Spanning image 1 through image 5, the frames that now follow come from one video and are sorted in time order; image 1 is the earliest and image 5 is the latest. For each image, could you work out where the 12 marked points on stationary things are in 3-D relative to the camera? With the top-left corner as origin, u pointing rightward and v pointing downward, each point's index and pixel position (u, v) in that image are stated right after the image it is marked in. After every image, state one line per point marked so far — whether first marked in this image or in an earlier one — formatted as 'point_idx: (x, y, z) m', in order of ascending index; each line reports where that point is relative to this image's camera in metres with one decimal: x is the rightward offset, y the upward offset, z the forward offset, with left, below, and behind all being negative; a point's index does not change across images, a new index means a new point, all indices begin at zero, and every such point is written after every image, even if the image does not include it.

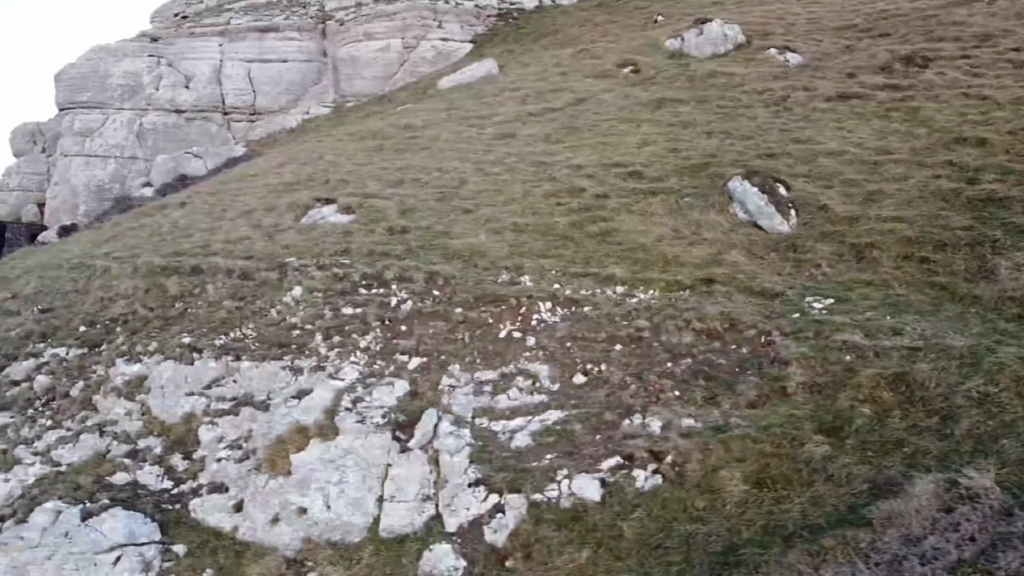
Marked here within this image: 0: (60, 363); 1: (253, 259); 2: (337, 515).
0: (-5.7, -0.9, +10.8) m
1: (-3.4, +0.4, +11.4) m
2: (-1.6, -2.0, +7.8) m
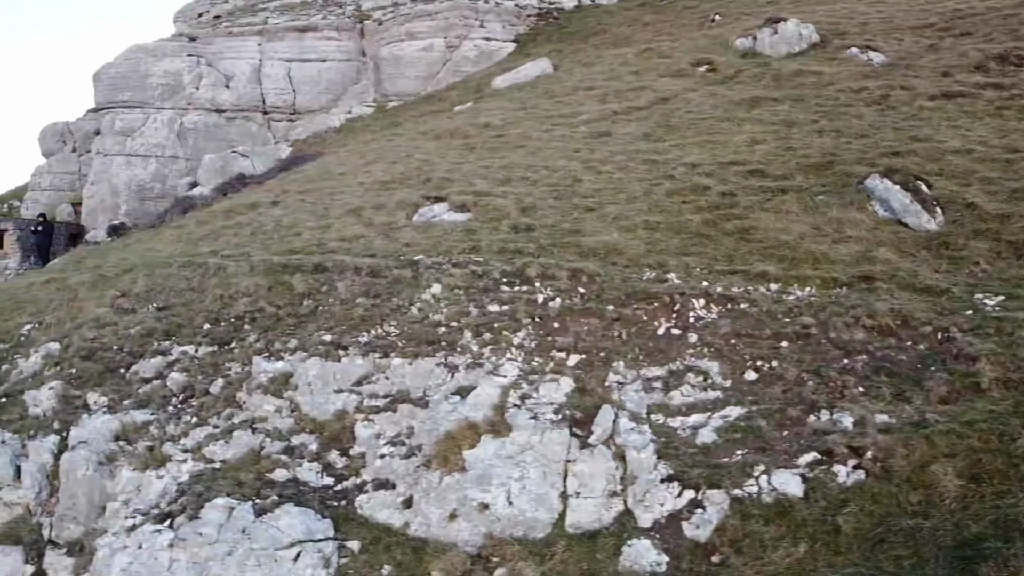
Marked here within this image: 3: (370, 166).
0: (-4.0, -0.9, +10.9) m
1: (-1.8, +0.4, +11.5) m
2: (+0.1, -2.0, +7.8) m
3: (-2.7, +2.3, +16.5) m
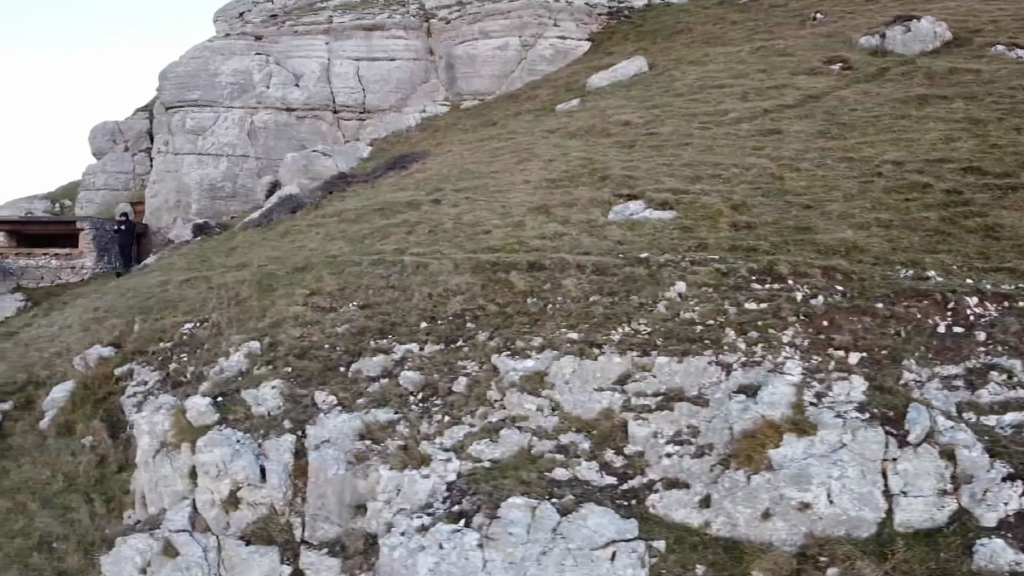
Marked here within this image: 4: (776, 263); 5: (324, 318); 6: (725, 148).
0: (-1.1, -0.9, +10.8) m
1: (+1.1, +0.4, +11.4) m
2: (+3.0, -2.0, +7.7) m
3: (+0.2, +2.4, +16.4) m
4: (+3.1, +0.3, +10.2) m
5: (-2.6, -0.4, +12.1) m
6: (+3.5, +2.3, +14.4) m
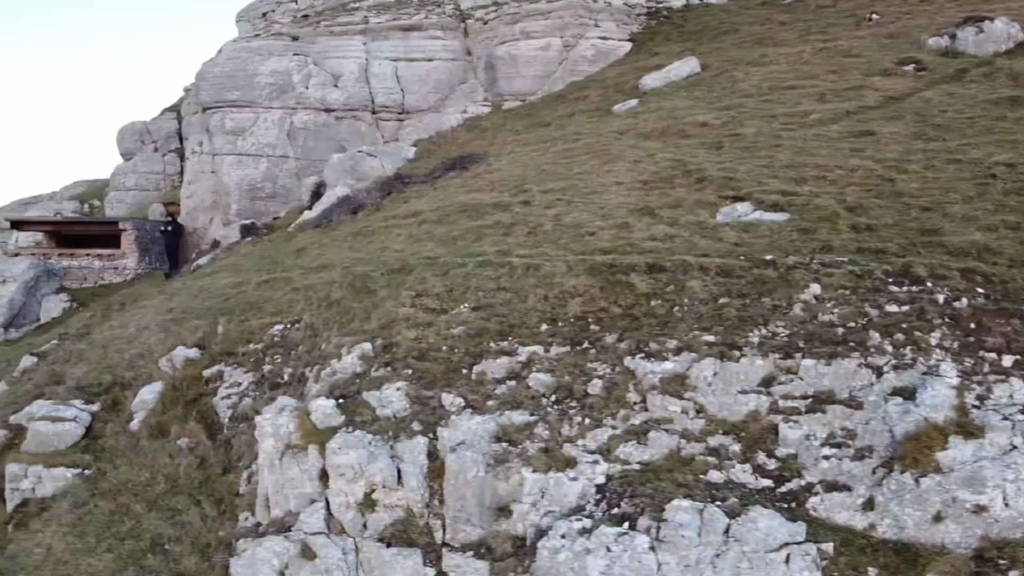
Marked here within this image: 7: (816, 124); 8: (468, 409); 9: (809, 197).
0: (+0.4, -0.9, +10.8) m
1: (+2.7, +0.4, +11.4) m
2: (+4.5, -2.0, +7.7) m
3: (+1.7, +2.3, +16.4) m
4: (+4.7, +0.3, +10.2) m
5: (-1.1, -0.4, +12.1) m
6: (+5.1, +2.3, +14.4) m
7: (+5.6, +3.1, +16.1) m
8: (-0.5, -1.5, +10.5) m
9: (+4.2, +1.3, +12.4) m
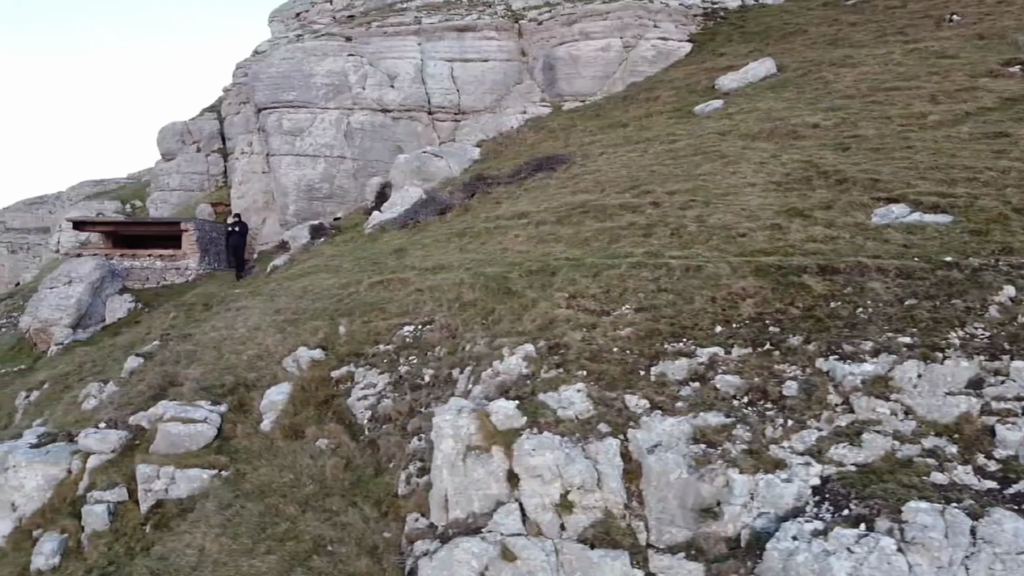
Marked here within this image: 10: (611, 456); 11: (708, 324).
0: (+2.7, -0.9, +10.8) m
1: (+4.9, +0.4, +11.4) m
2: (+6.8, -2.0, +7.7) m
3: (+4.0, +2.3, +16.5) m
4: (+6.9, +0.2, +10.3) m
5: (+1.2, -0.5, +12.1) m
6: (+7.3, +2.3, +14.4) m
7: (+7.9, +3.0, +16.1) m
8: (+1.7, -1.5, +10.5) m
9: (+6.5, +1.3, +12.4) m
10: (+1.1, -2.0, +10.2) m
11: (+2.6, -0.5, +11.5) m
